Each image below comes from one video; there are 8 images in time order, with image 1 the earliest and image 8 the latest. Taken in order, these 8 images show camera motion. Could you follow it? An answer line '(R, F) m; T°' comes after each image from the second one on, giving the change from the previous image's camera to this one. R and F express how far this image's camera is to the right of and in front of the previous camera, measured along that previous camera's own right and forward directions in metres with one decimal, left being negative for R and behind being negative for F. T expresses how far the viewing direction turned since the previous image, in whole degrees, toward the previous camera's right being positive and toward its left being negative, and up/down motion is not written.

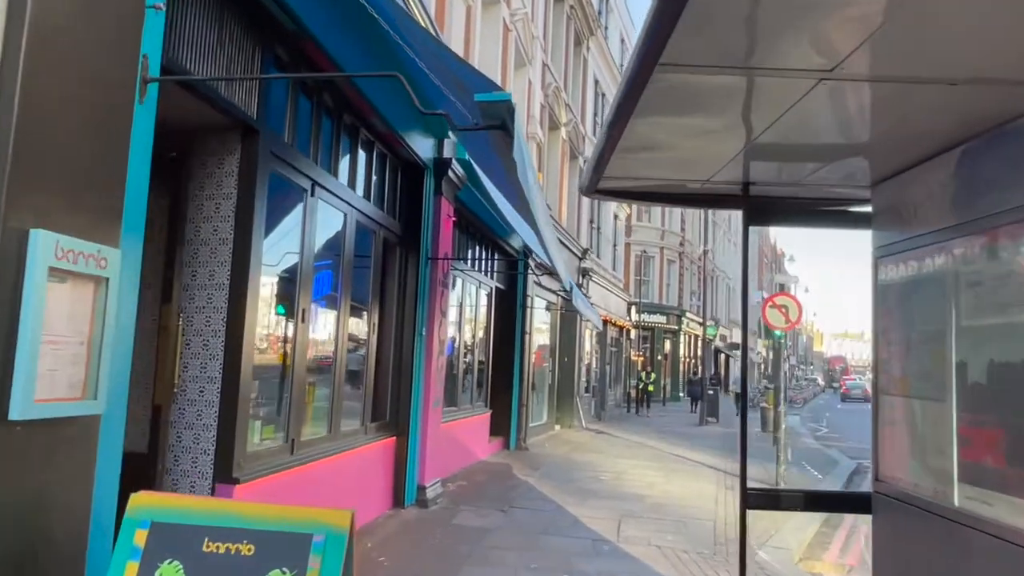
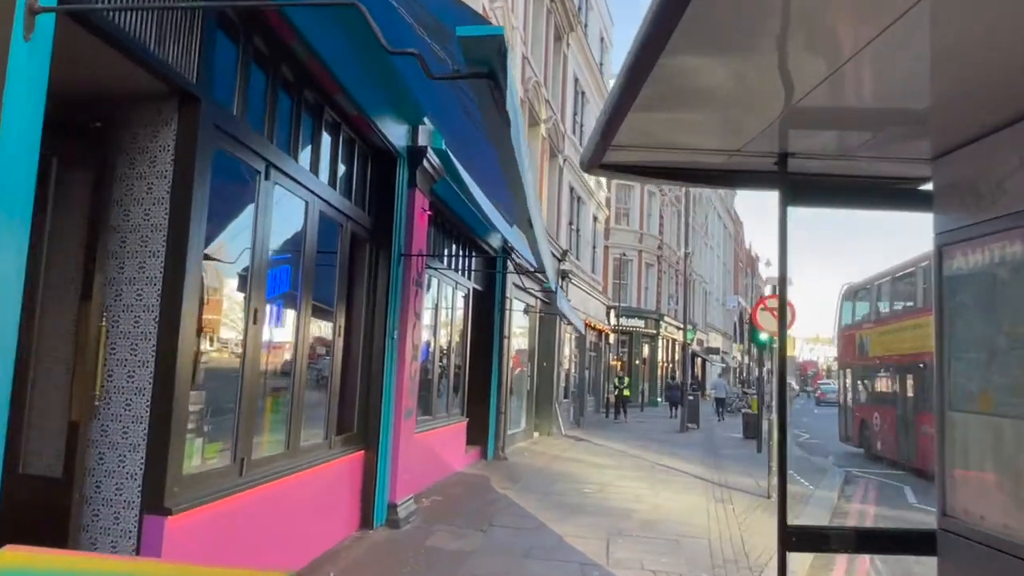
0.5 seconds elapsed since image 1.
(0.0, +0.7) m; +2°
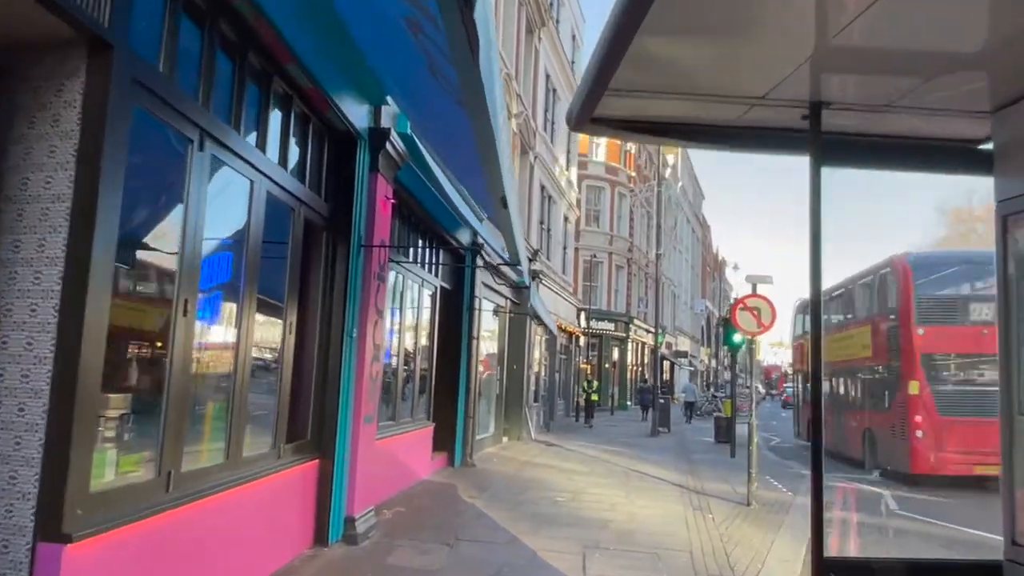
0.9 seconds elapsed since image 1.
(0.0, +0.6) m; +2°
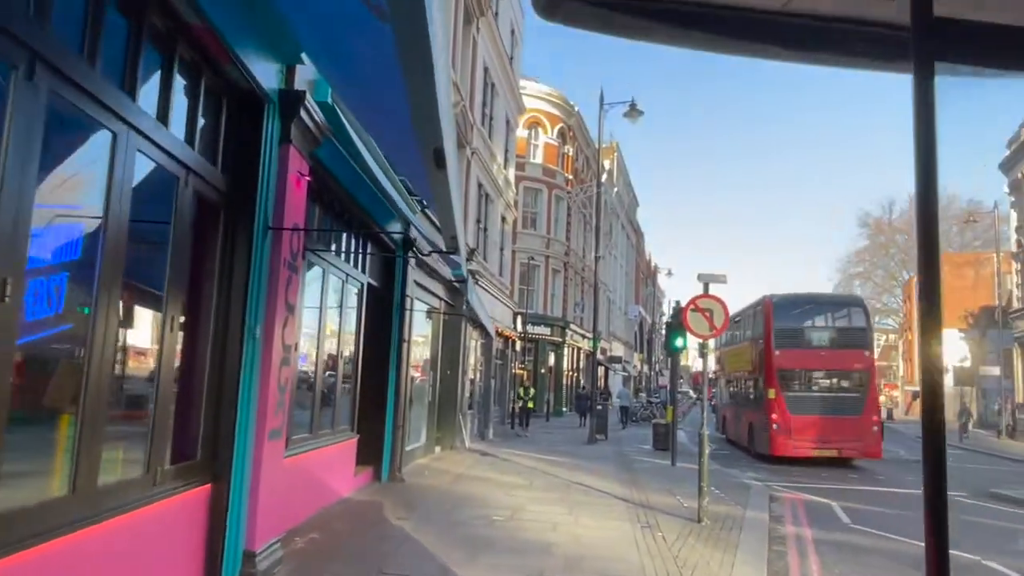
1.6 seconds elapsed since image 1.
(0.0, +0.9) m; +5°
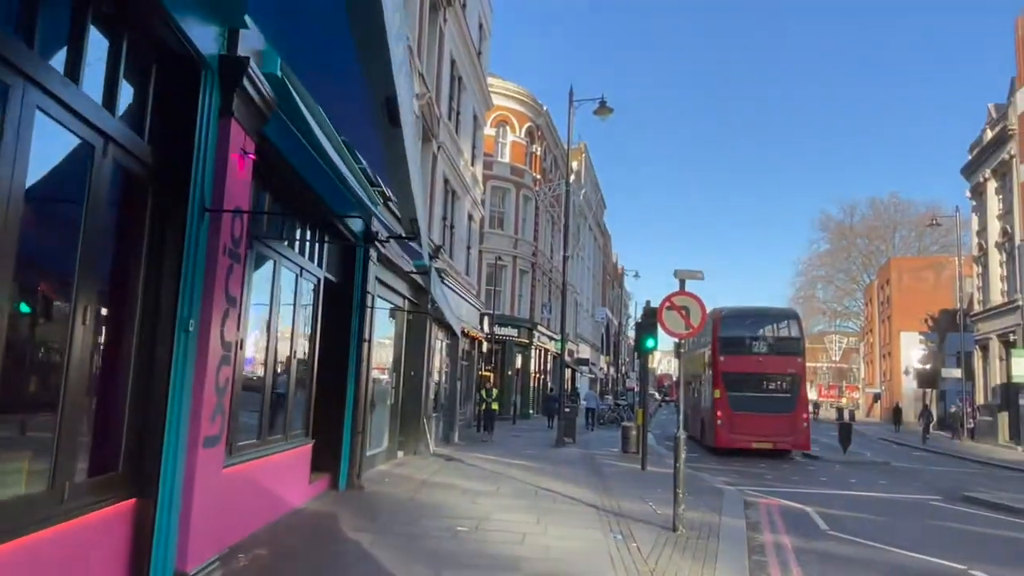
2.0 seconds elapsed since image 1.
(0.0, +0.6) m; +3°
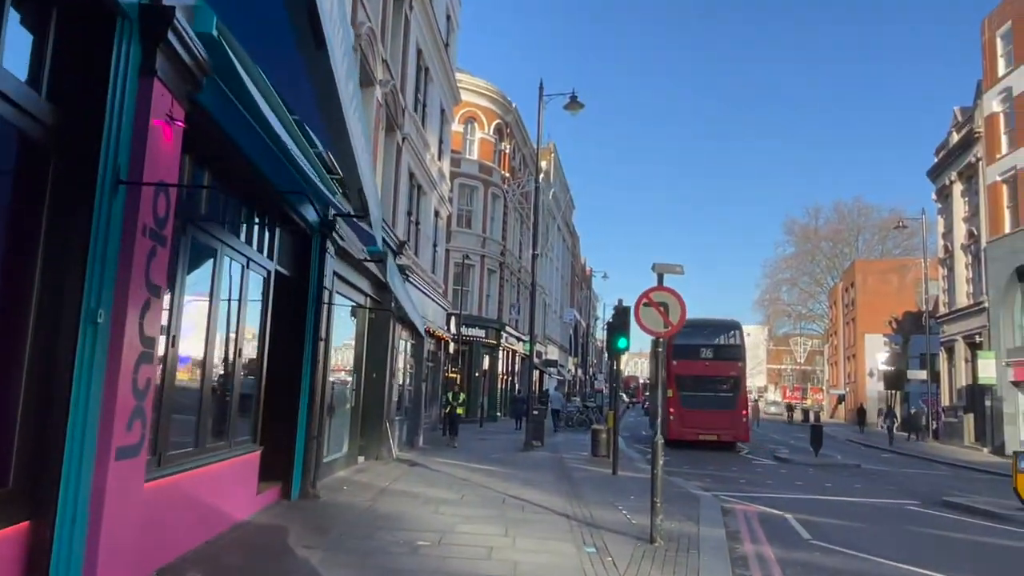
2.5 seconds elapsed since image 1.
(0.0, +0.7) m; +2°
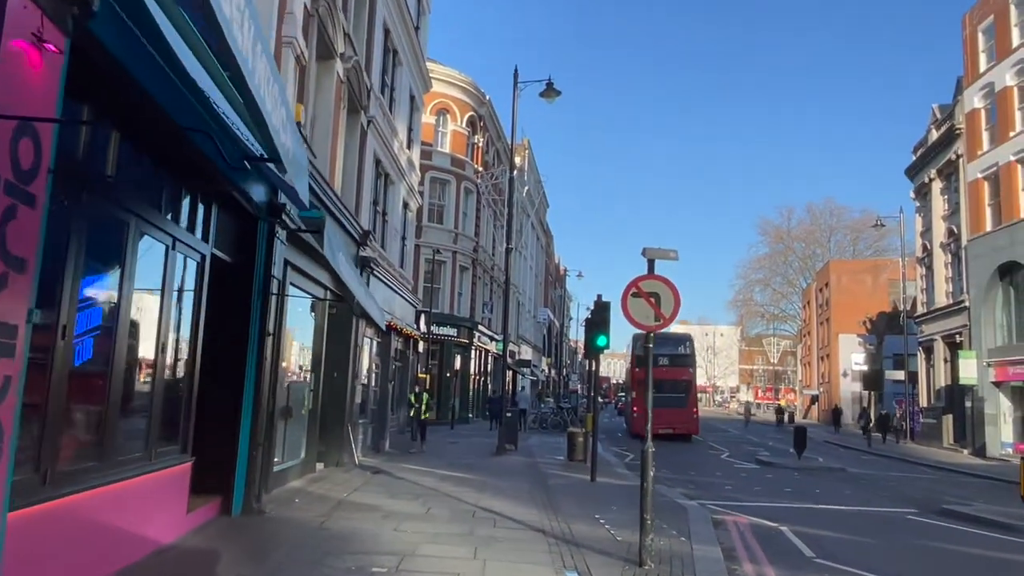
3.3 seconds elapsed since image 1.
(0.0, +1.1) m; +2°
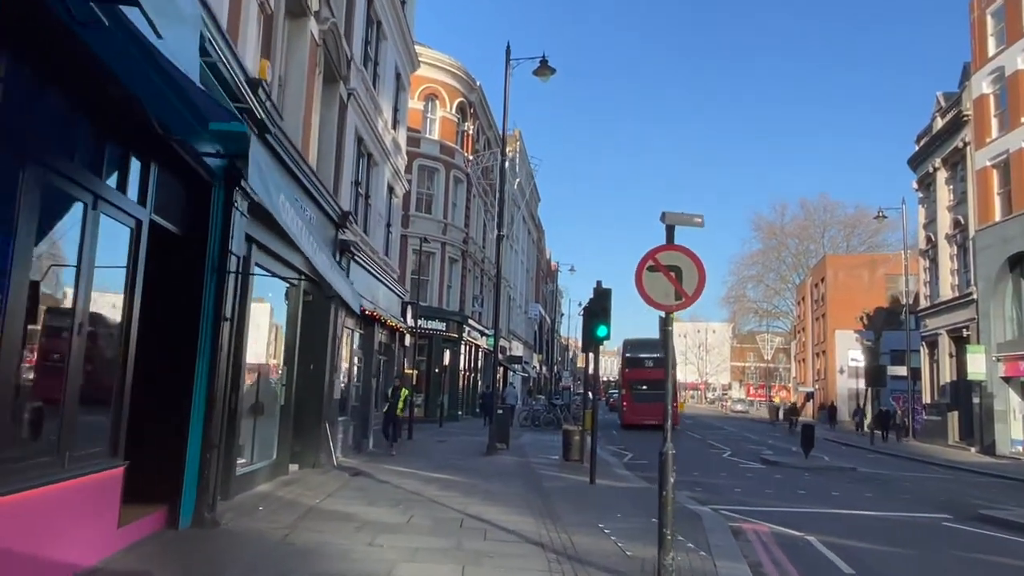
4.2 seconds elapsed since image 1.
(0.0, +1.2) m; +1°
